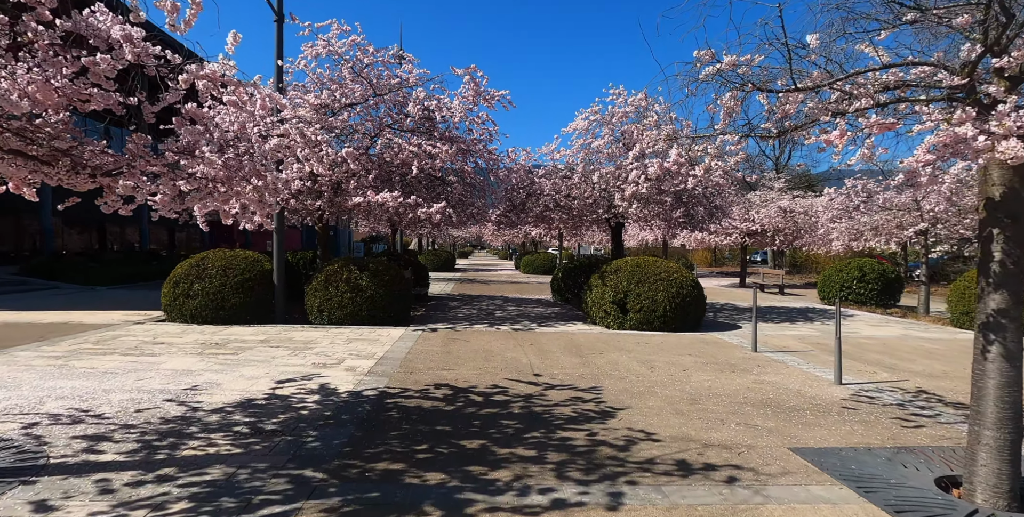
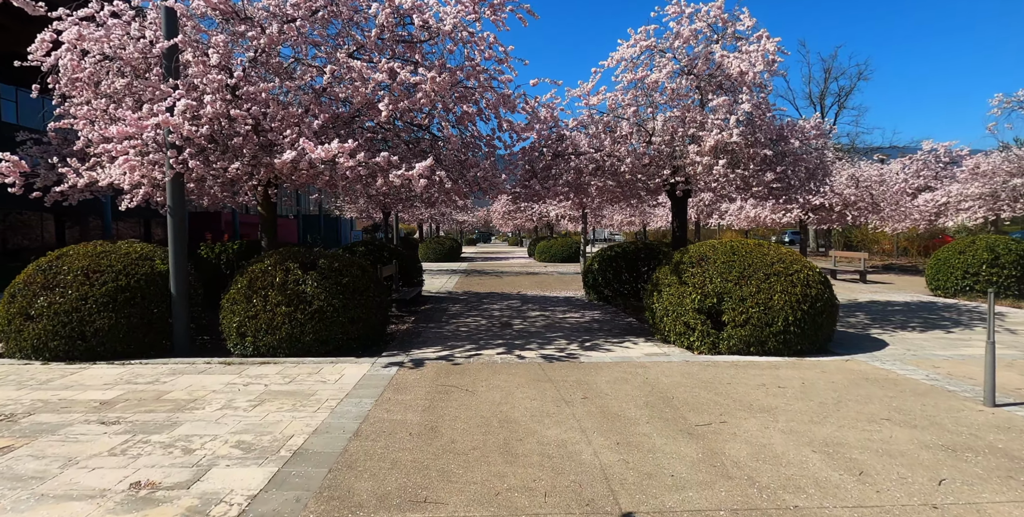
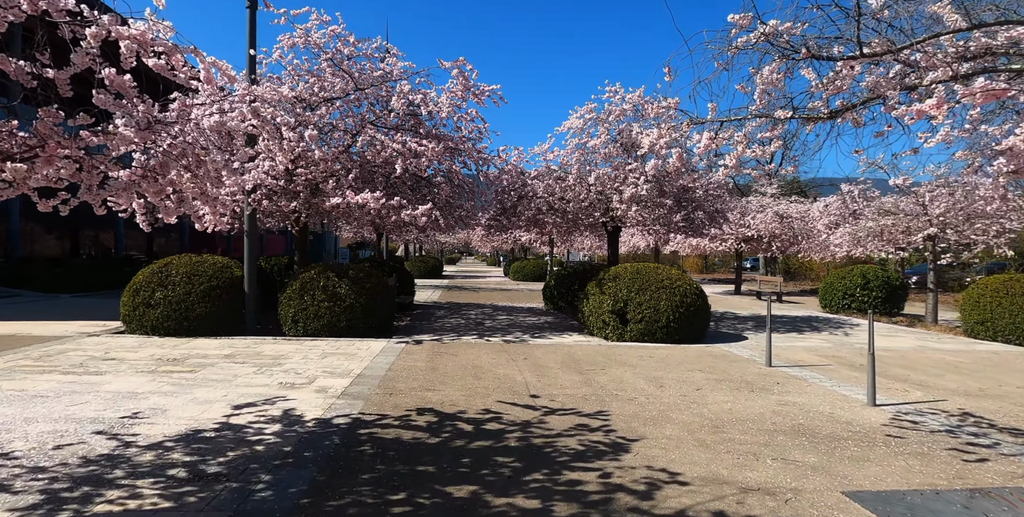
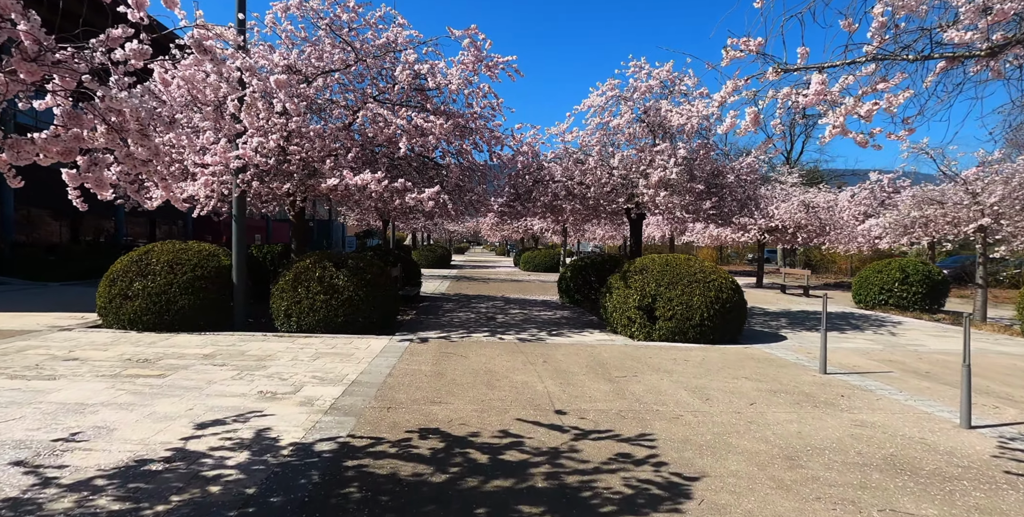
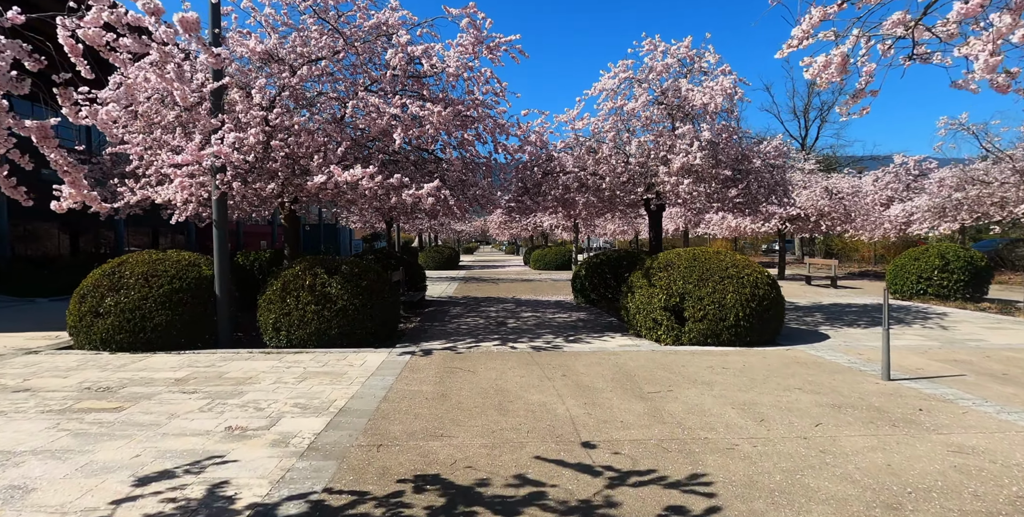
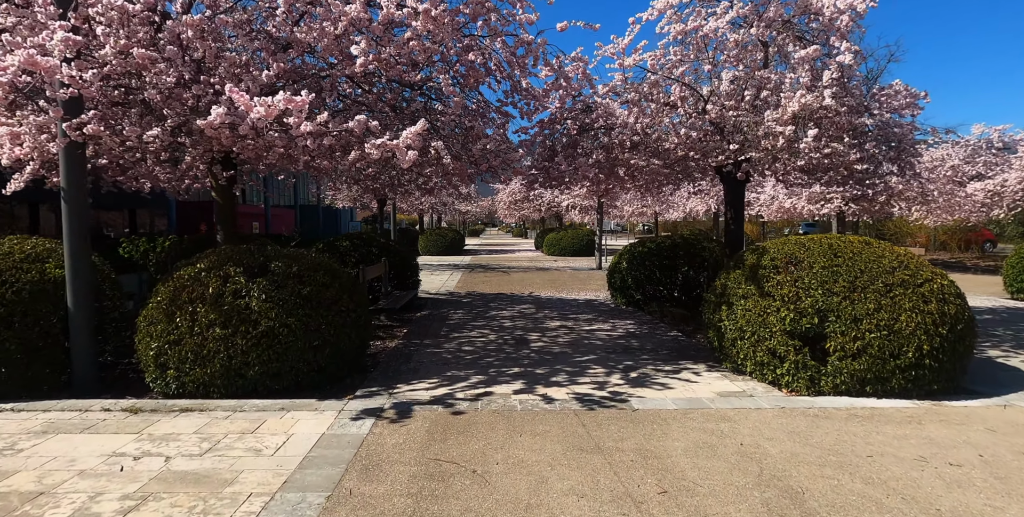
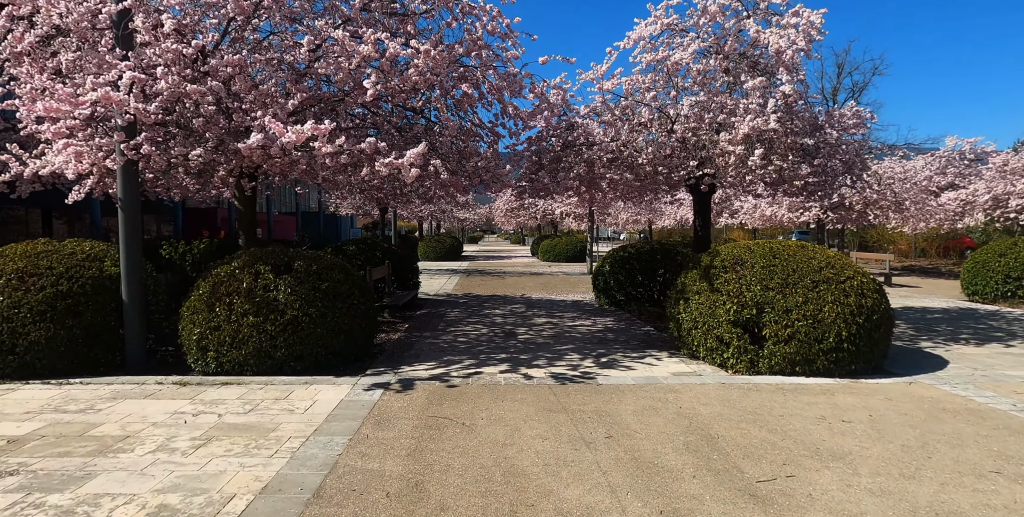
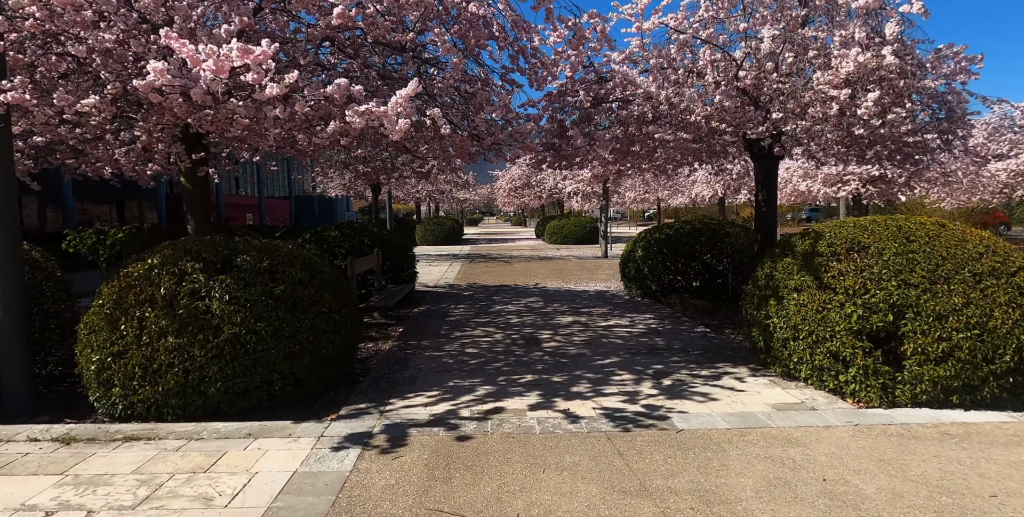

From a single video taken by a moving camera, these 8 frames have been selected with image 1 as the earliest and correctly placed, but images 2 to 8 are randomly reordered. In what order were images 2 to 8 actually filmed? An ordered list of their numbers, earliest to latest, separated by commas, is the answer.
3, 4, 5, 2, 7, 6, 8
